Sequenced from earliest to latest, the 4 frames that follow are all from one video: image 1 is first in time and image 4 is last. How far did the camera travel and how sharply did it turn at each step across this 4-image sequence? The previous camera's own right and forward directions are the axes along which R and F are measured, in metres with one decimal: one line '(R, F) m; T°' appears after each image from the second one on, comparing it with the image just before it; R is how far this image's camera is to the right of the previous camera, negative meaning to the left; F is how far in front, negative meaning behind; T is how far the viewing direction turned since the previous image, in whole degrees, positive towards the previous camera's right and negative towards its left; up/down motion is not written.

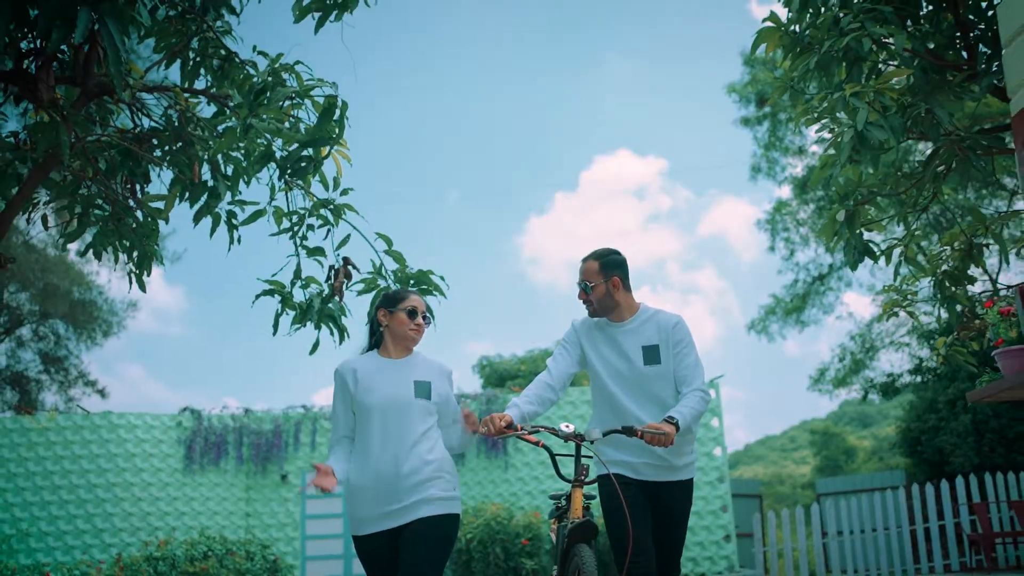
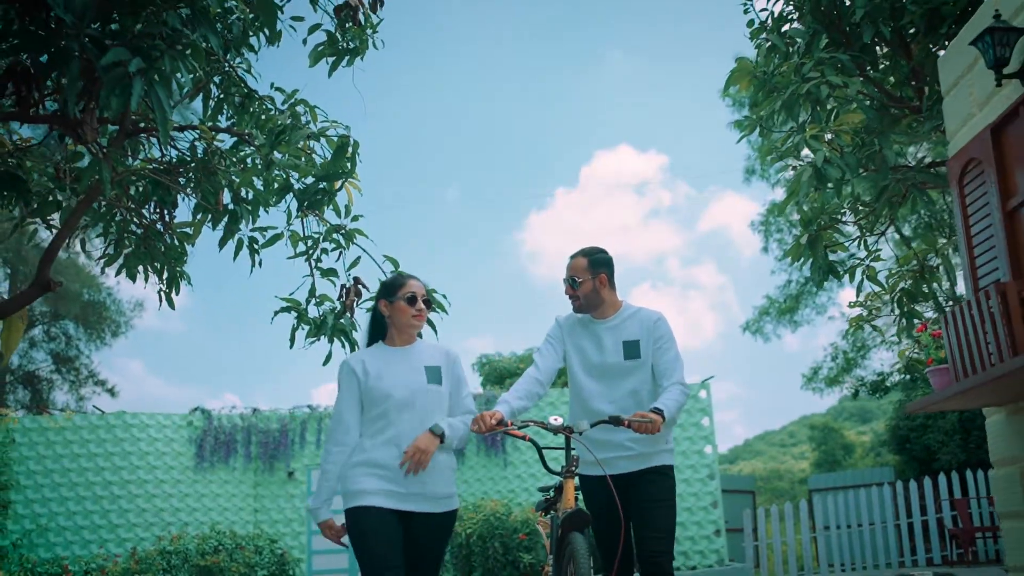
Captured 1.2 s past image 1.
(0.0, -0.4) m; 0°
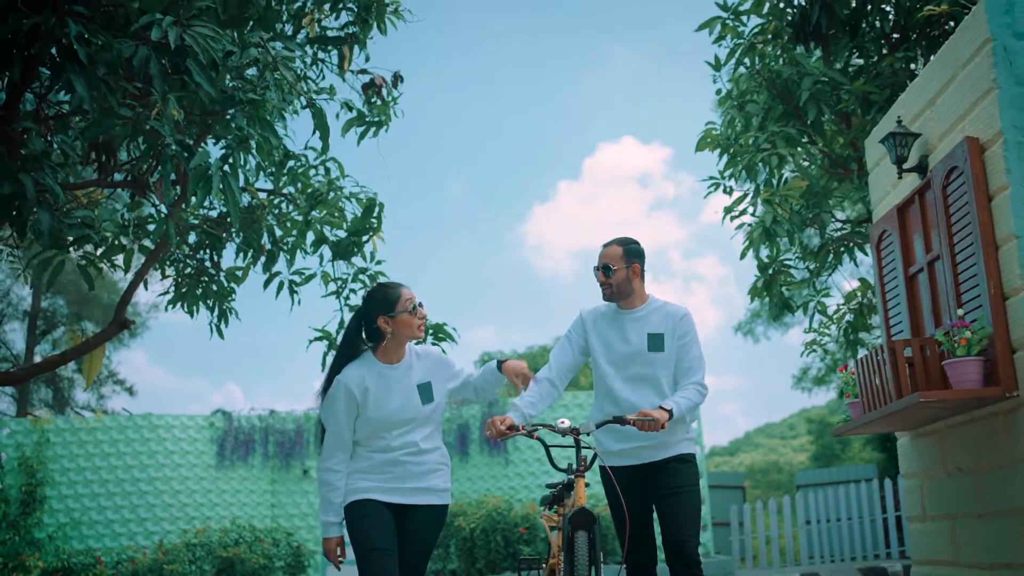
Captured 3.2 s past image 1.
(0.0, -0.7) m; 0°
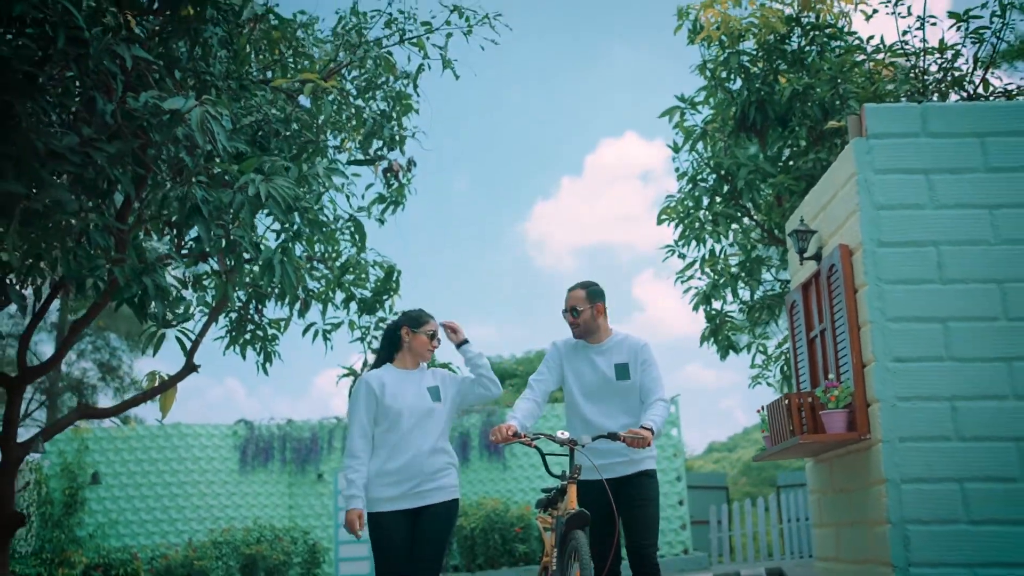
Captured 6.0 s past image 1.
(0.0, -1.1) m; 0°
